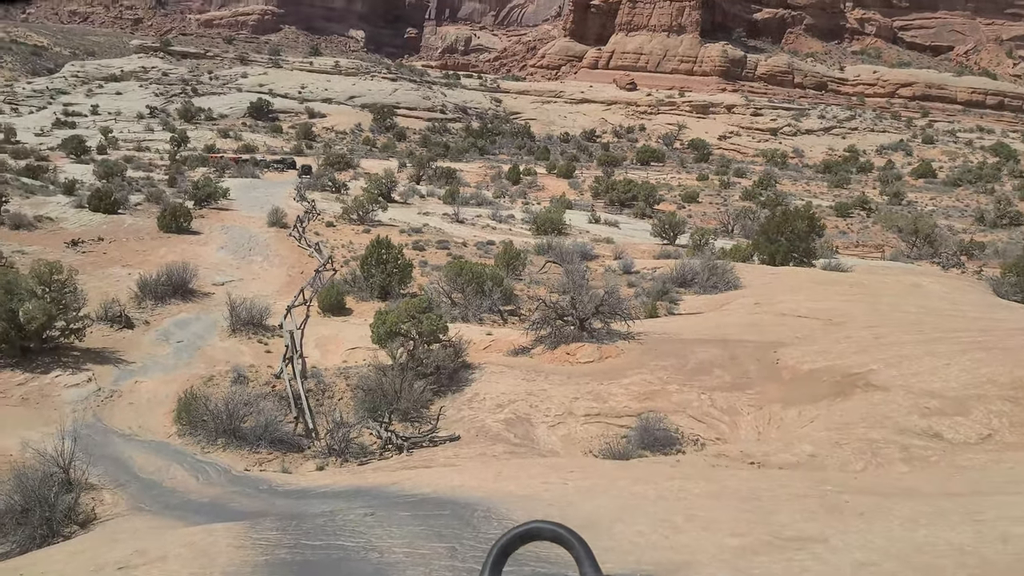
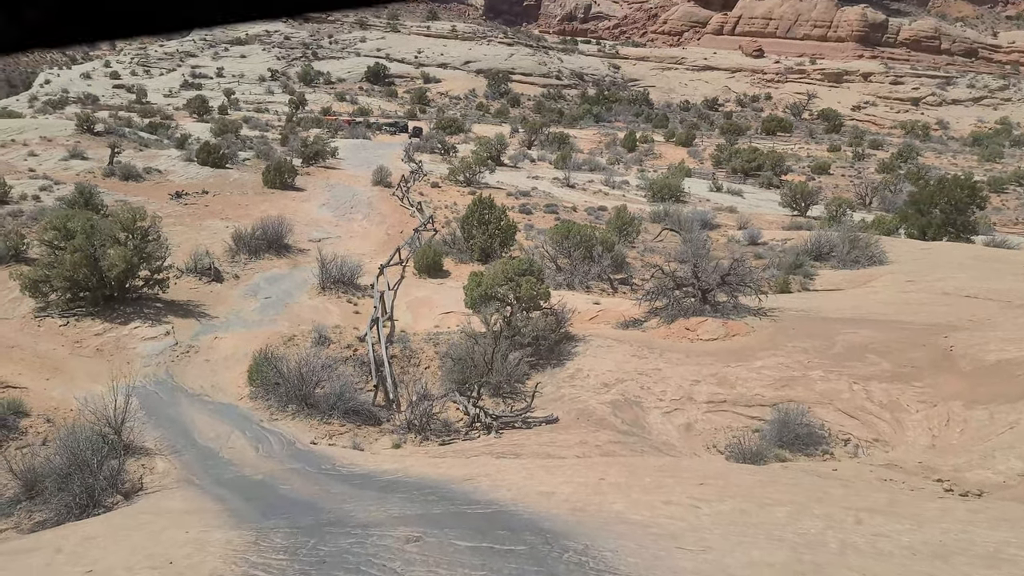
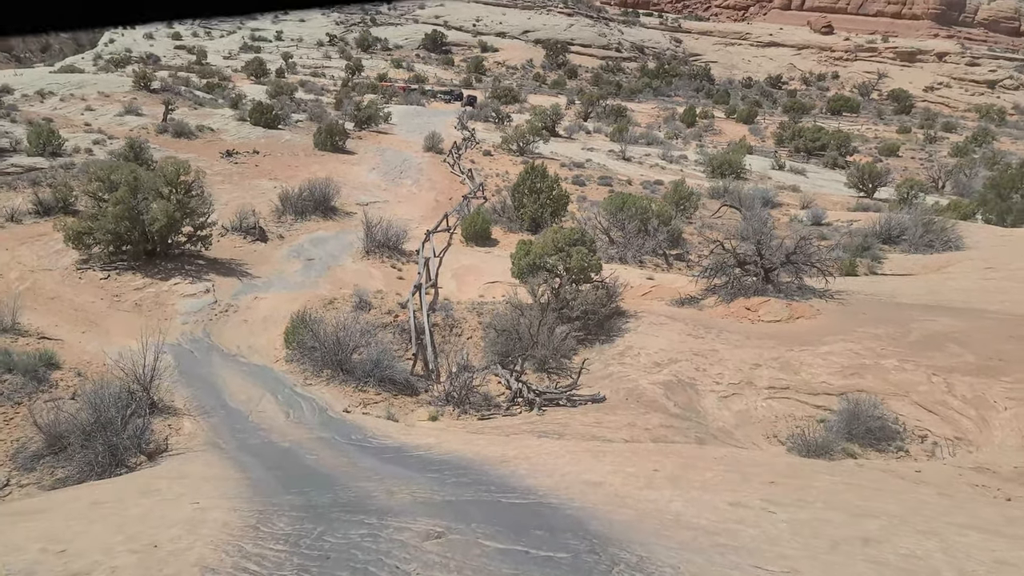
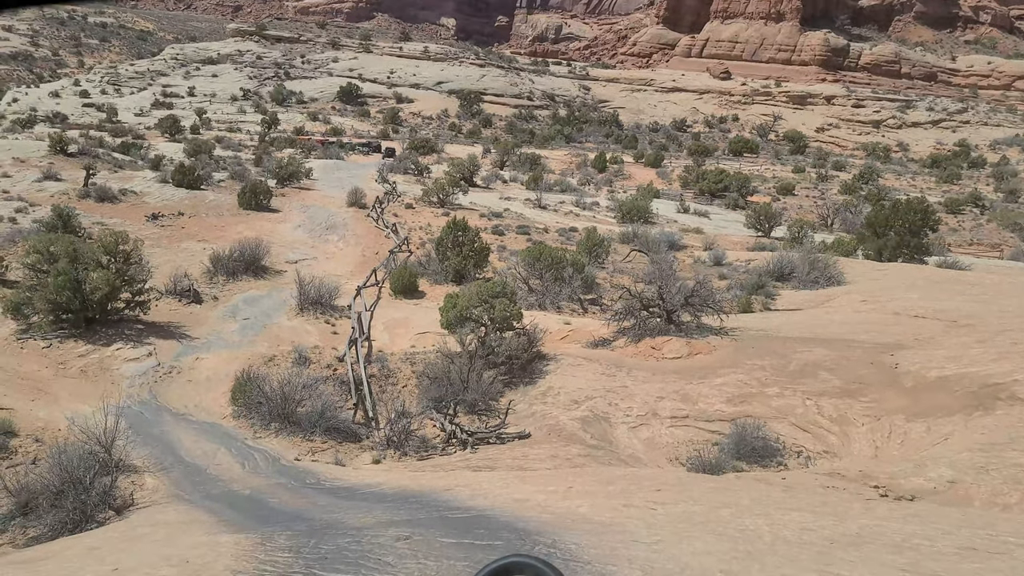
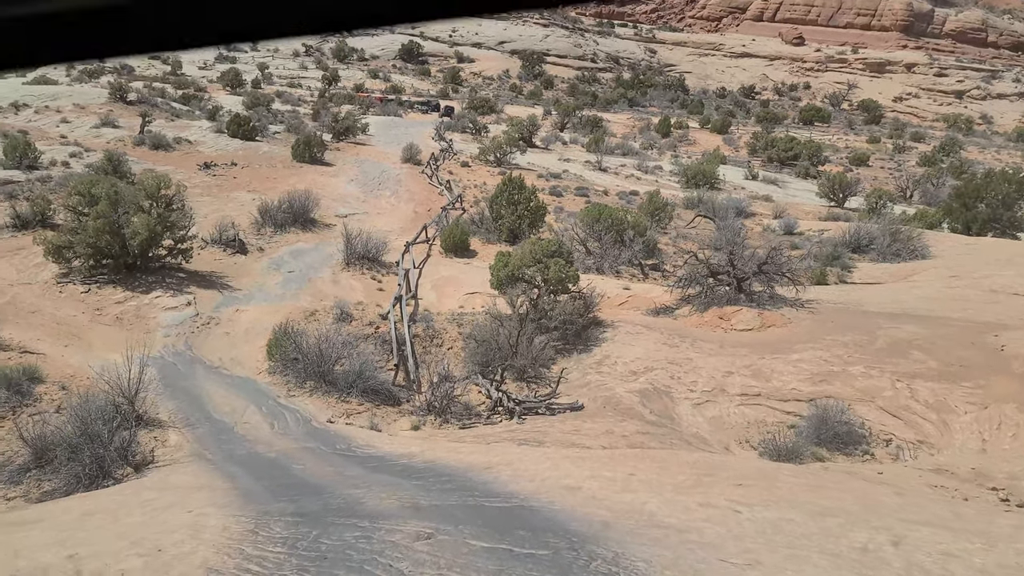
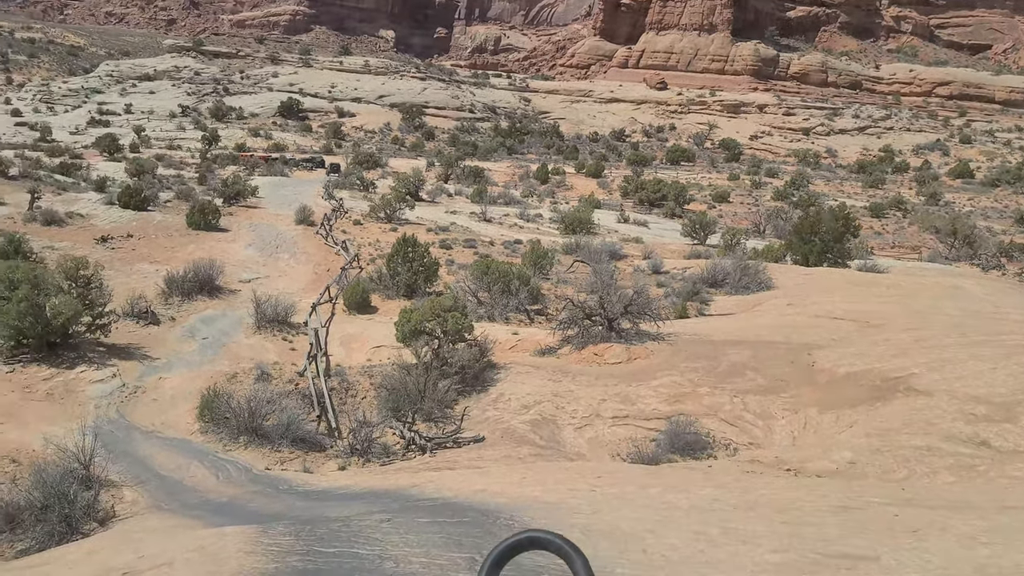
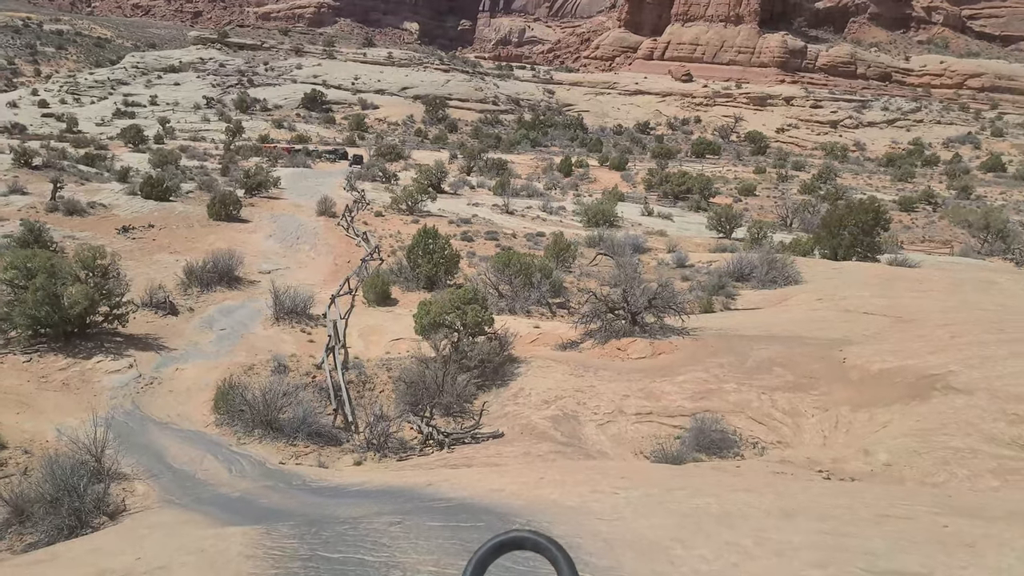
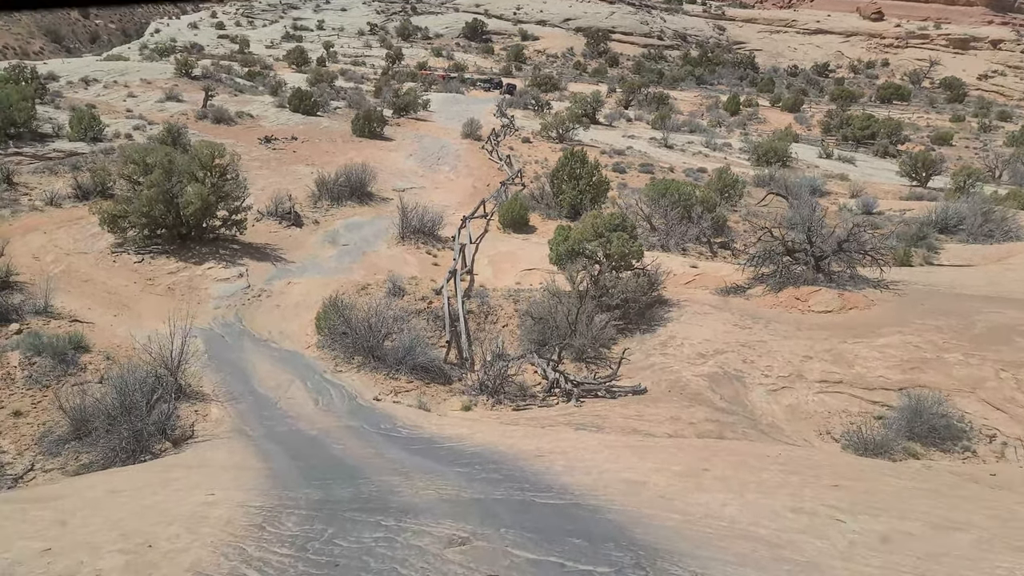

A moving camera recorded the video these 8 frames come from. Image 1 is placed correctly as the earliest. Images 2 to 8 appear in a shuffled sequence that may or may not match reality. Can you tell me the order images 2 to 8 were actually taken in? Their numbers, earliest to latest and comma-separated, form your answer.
6, 7, 4, 2, 5, 3, 8
